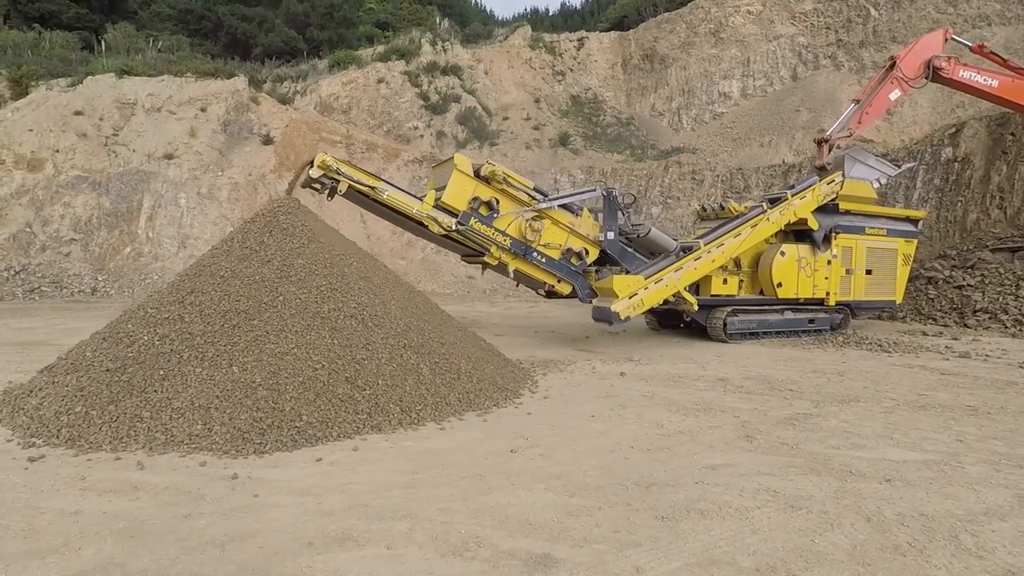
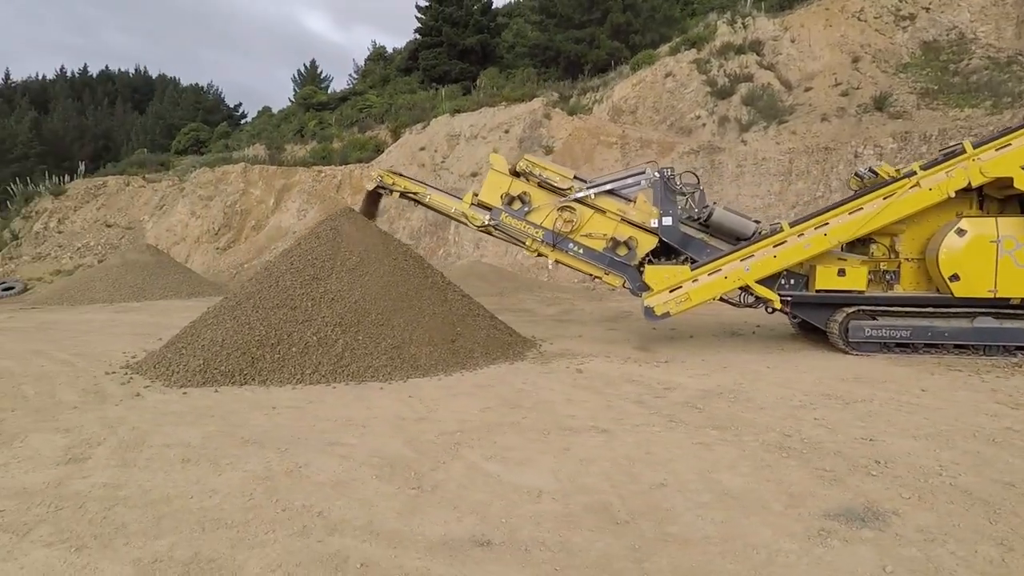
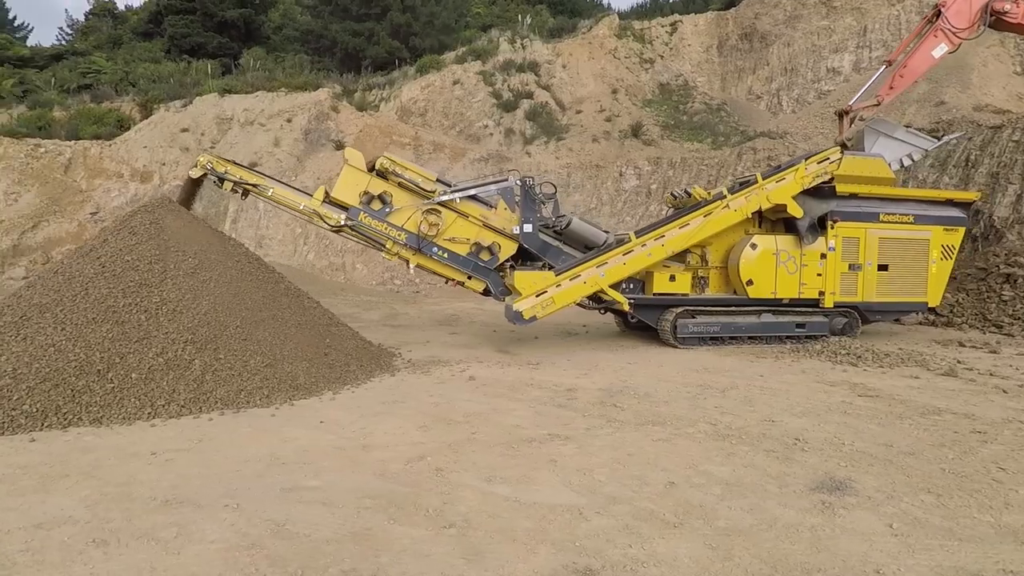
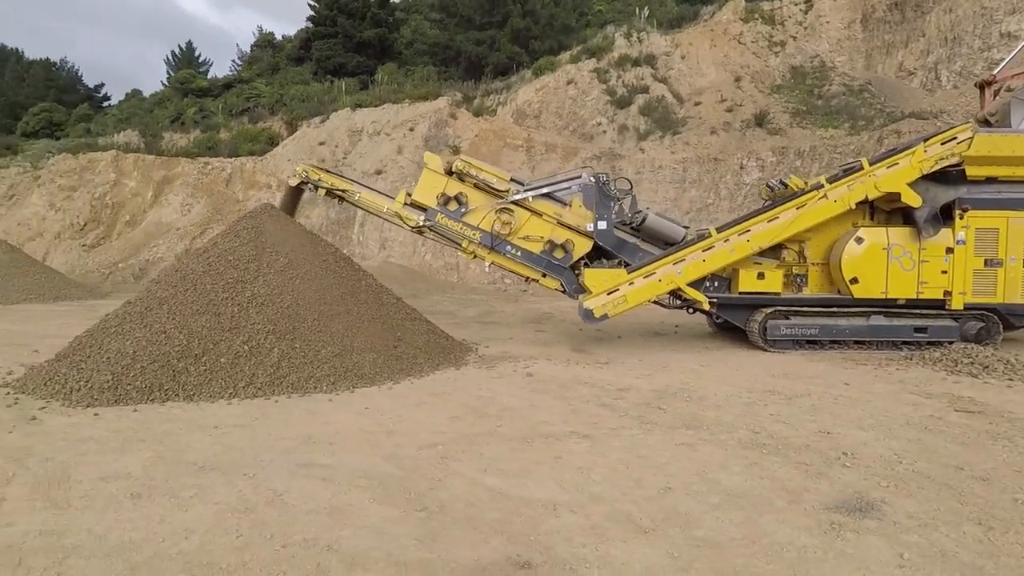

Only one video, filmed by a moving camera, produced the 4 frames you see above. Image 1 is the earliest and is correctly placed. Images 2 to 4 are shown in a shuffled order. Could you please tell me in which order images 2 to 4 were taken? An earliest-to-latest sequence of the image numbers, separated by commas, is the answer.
3, 4, 2
